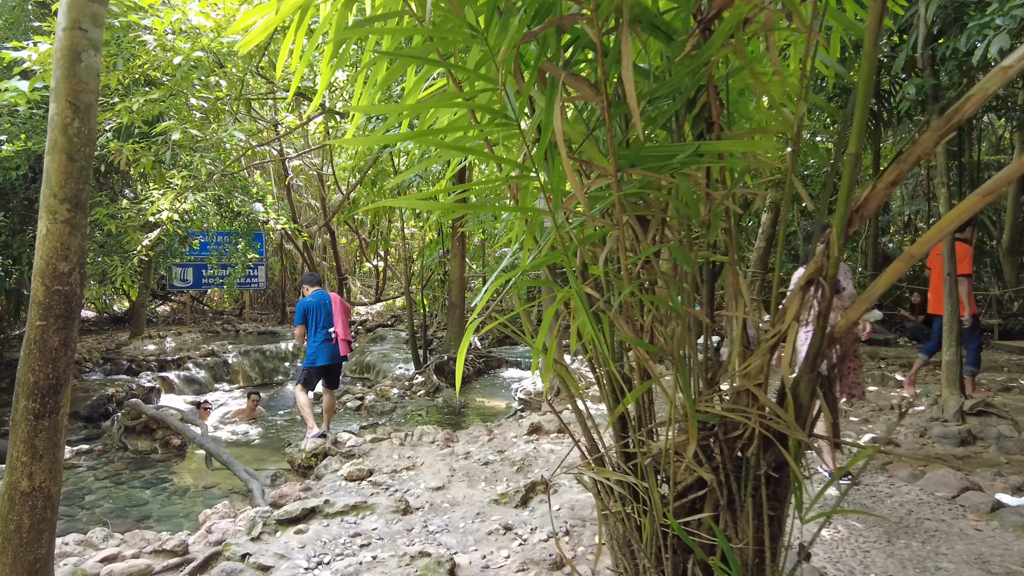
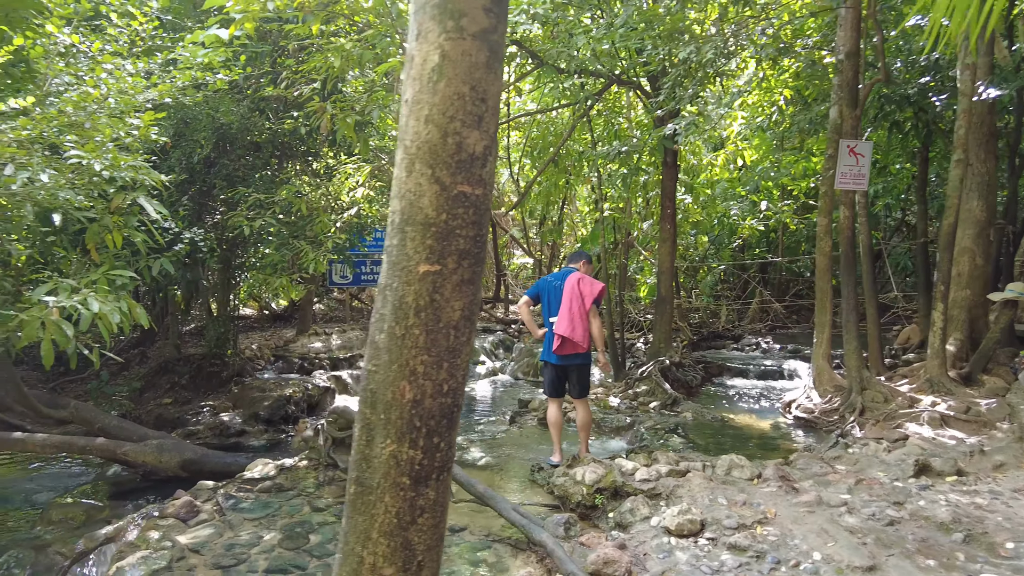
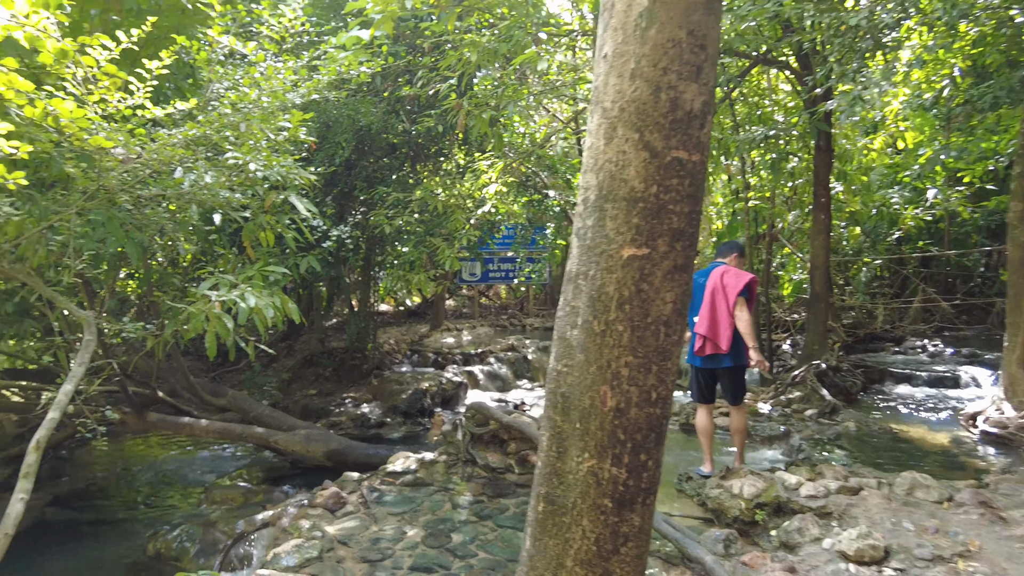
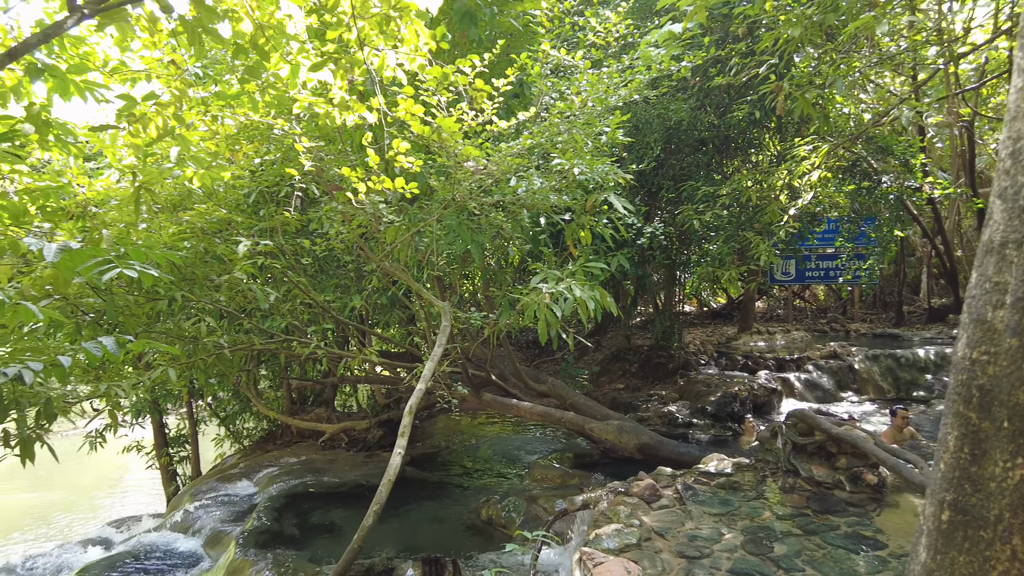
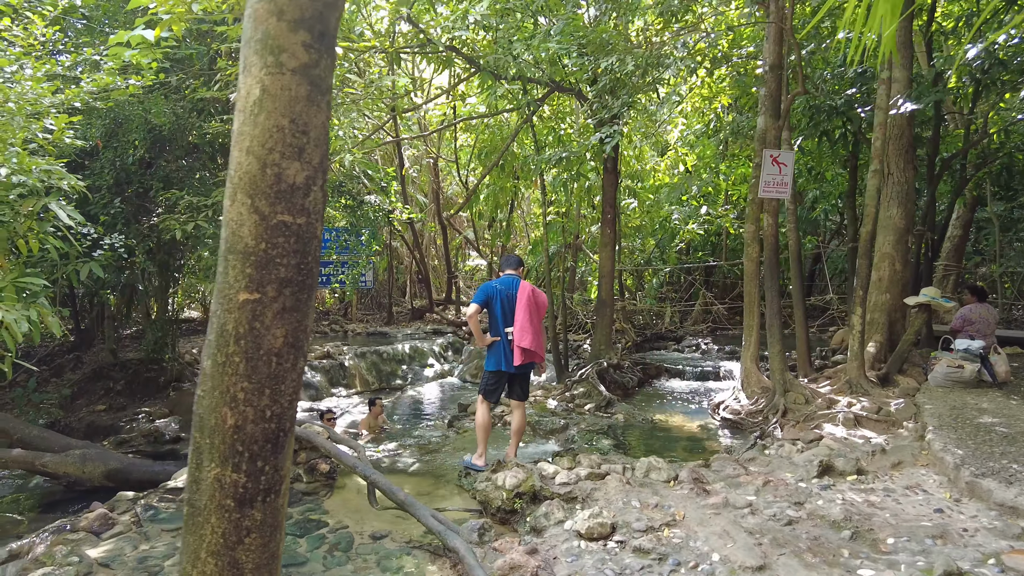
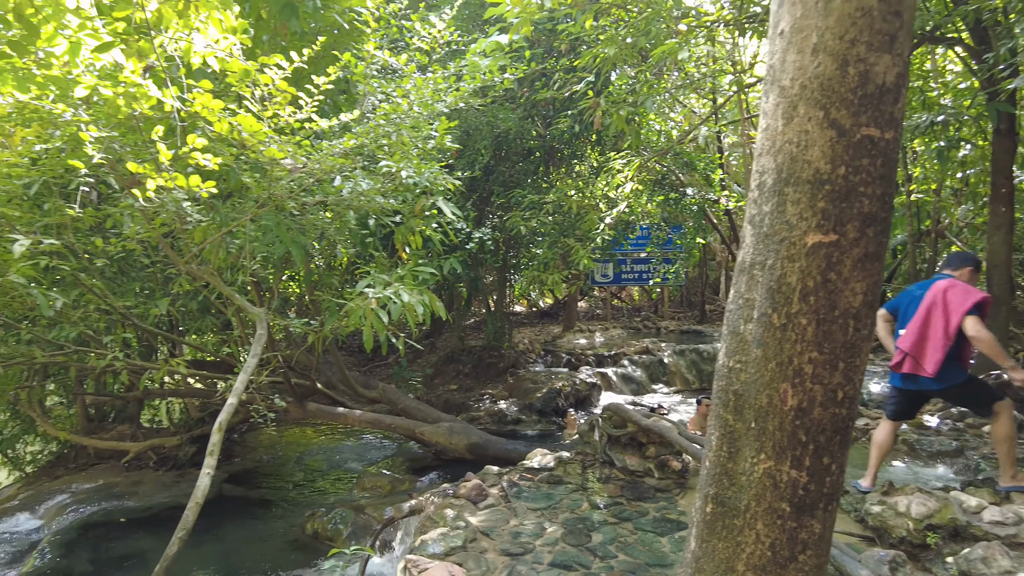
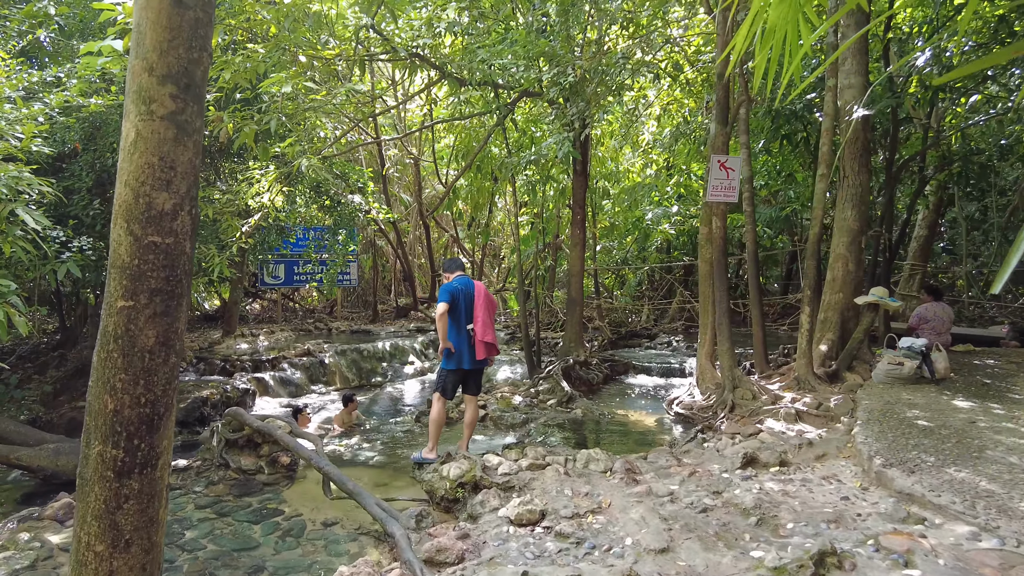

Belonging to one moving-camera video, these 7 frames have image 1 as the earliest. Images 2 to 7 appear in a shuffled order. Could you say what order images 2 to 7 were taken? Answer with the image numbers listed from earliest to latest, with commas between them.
7, 5, 2, 3, 6, 4
